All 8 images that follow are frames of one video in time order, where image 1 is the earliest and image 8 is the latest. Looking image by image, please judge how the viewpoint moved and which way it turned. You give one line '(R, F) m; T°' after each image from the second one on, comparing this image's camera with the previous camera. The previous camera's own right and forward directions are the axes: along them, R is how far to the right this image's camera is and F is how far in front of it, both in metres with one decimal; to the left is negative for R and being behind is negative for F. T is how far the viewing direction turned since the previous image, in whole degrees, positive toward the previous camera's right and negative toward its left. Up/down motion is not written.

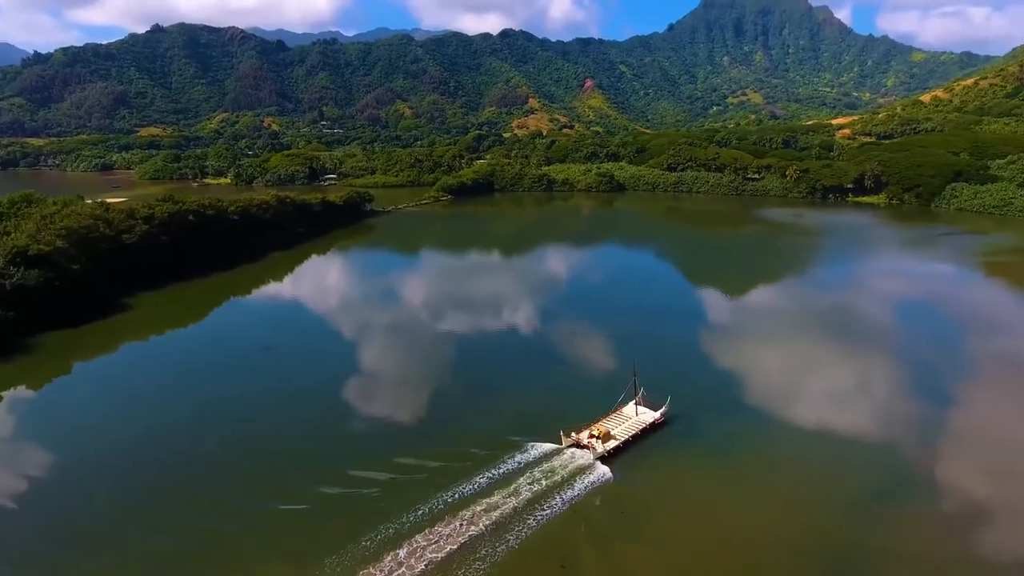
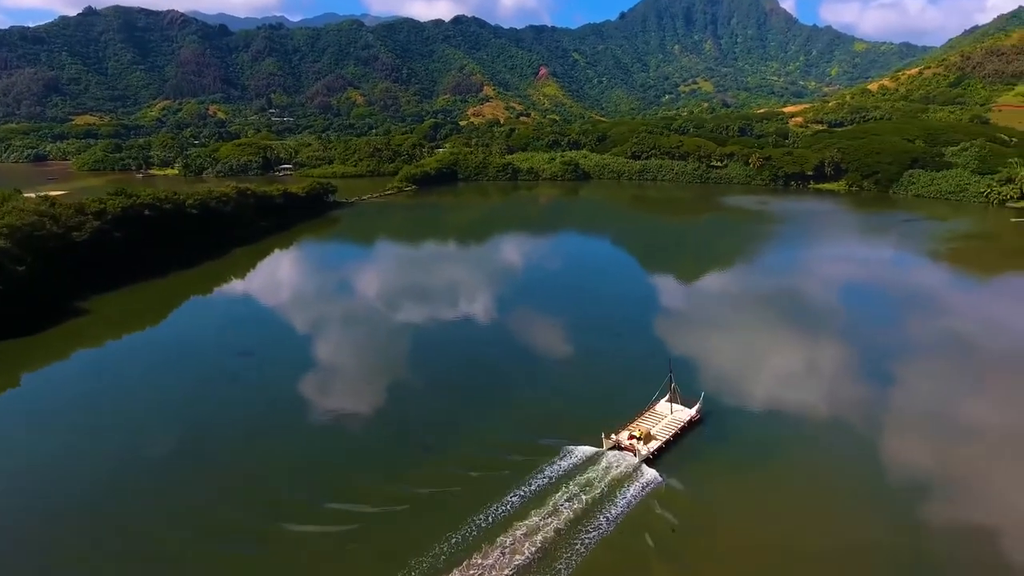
(-1.6, +1.1) m; +4°
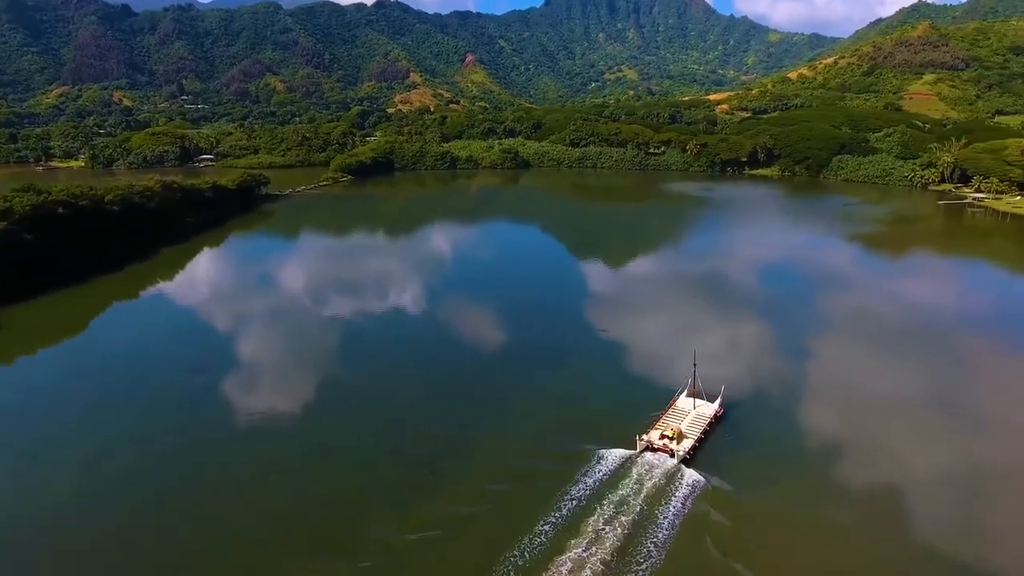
(-1.8, +1.4) m; +6°
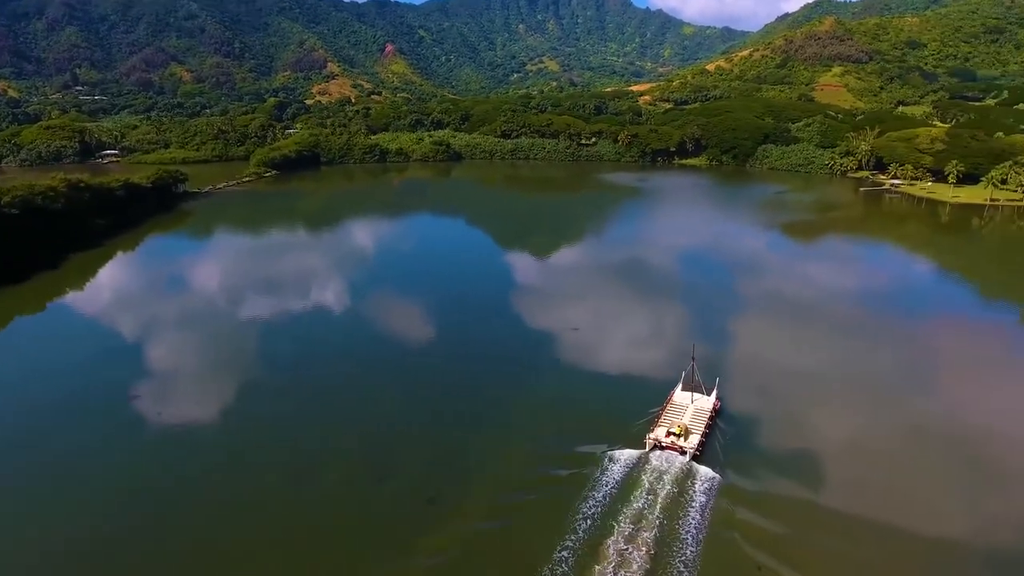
(-1.4, +1.1) m; +7°
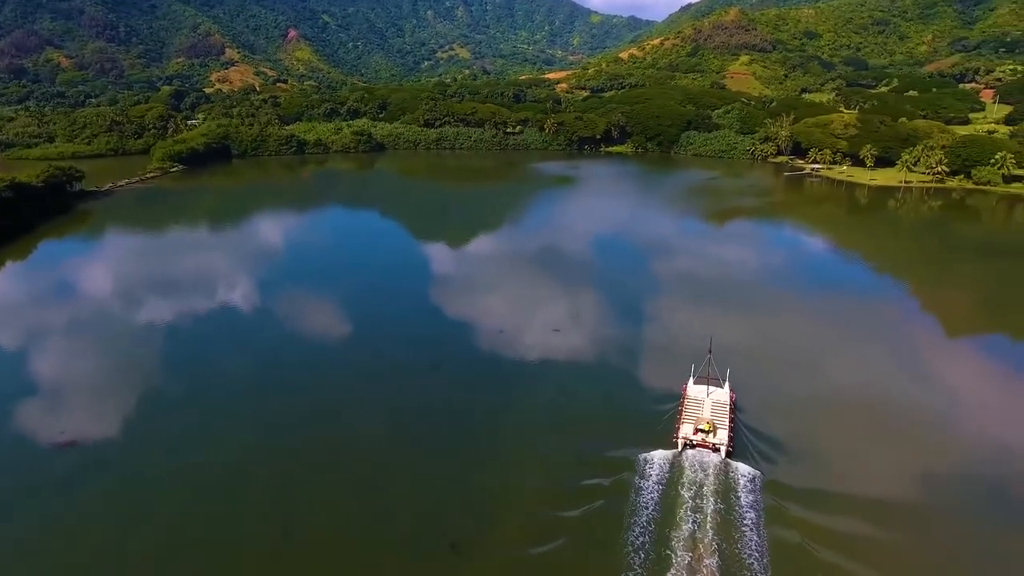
(-1.9, +1.5) m; +7°
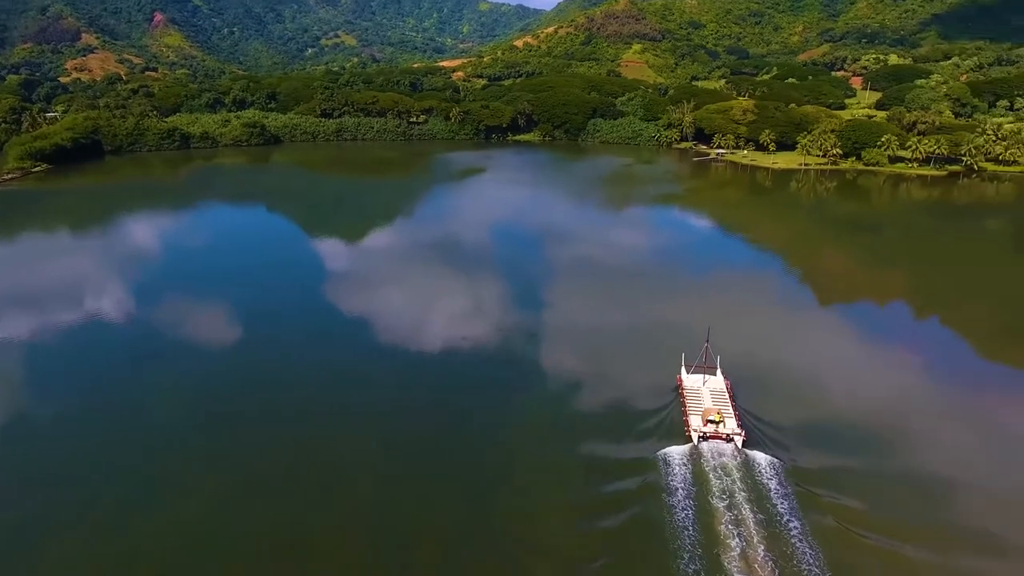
(-1.9, +1.6) m; +9°
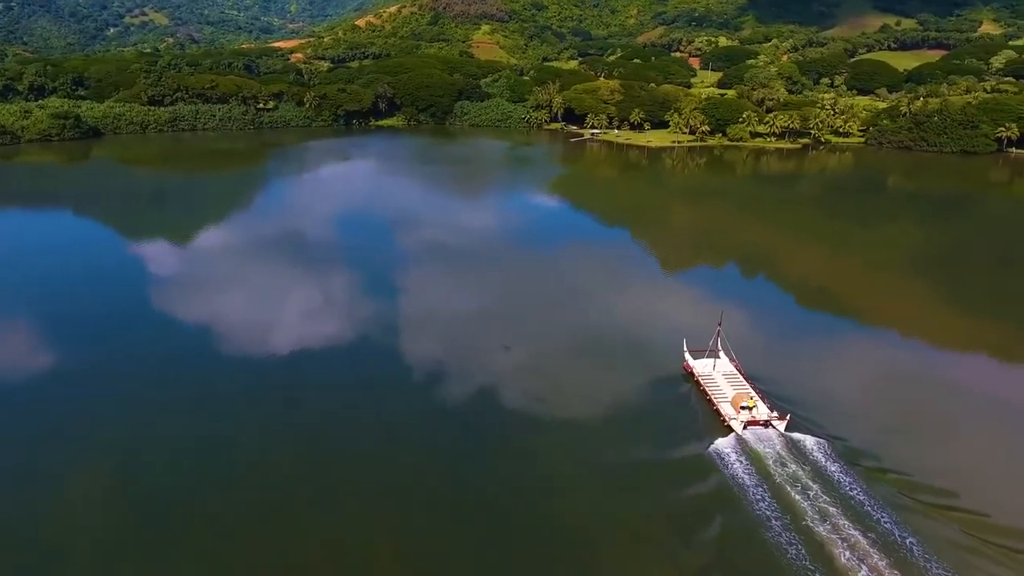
(-3.1, +2.7) m; +13°
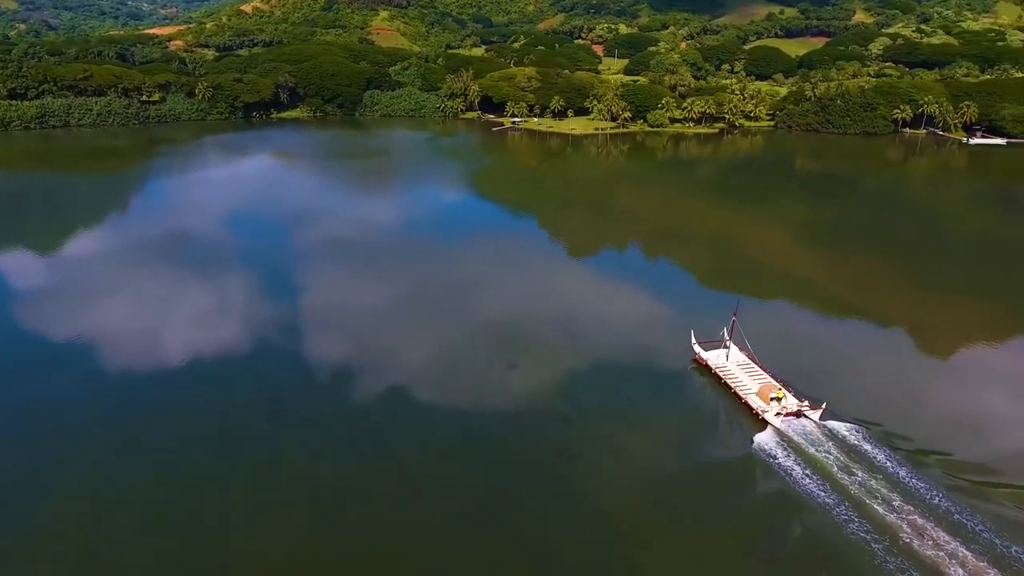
(-2.2, +1.8) m; +9°
